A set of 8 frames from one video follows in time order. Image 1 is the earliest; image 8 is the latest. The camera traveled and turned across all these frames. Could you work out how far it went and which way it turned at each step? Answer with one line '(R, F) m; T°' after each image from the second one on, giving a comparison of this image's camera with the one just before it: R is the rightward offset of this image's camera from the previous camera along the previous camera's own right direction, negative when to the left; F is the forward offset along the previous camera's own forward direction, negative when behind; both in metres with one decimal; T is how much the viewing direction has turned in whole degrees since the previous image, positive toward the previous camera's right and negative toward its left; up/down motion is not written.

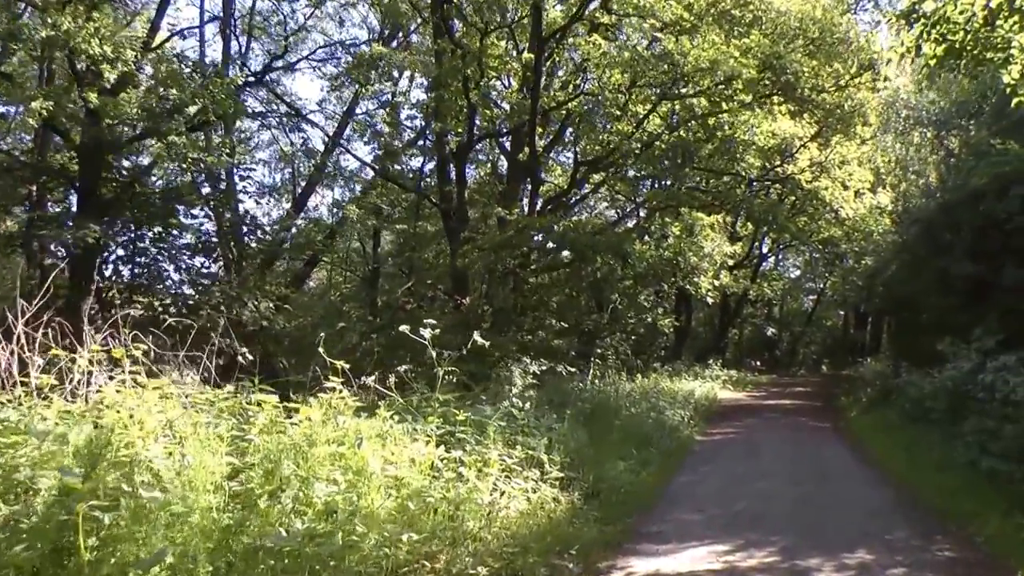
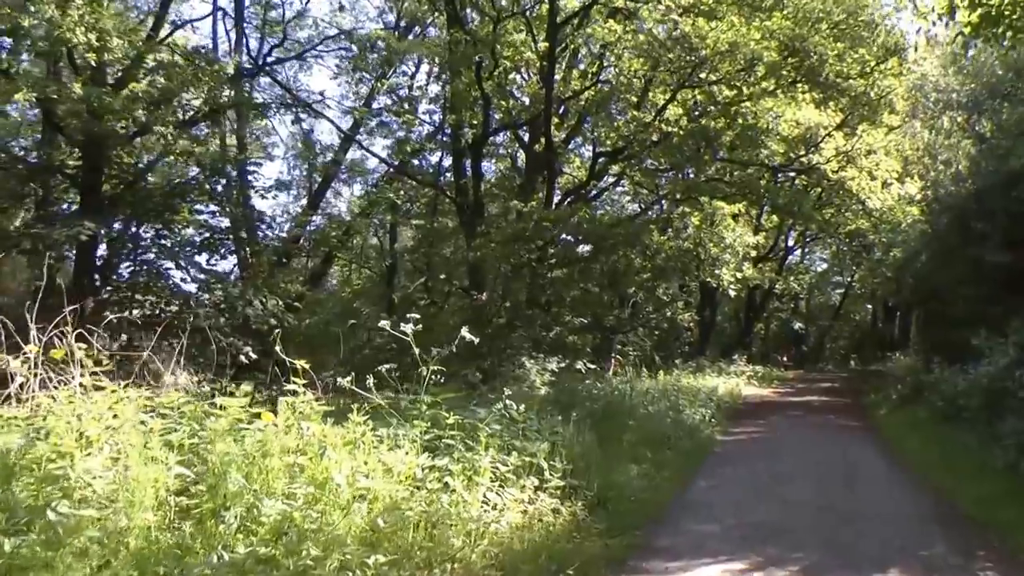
(+0.2, +0.5) m; -2°
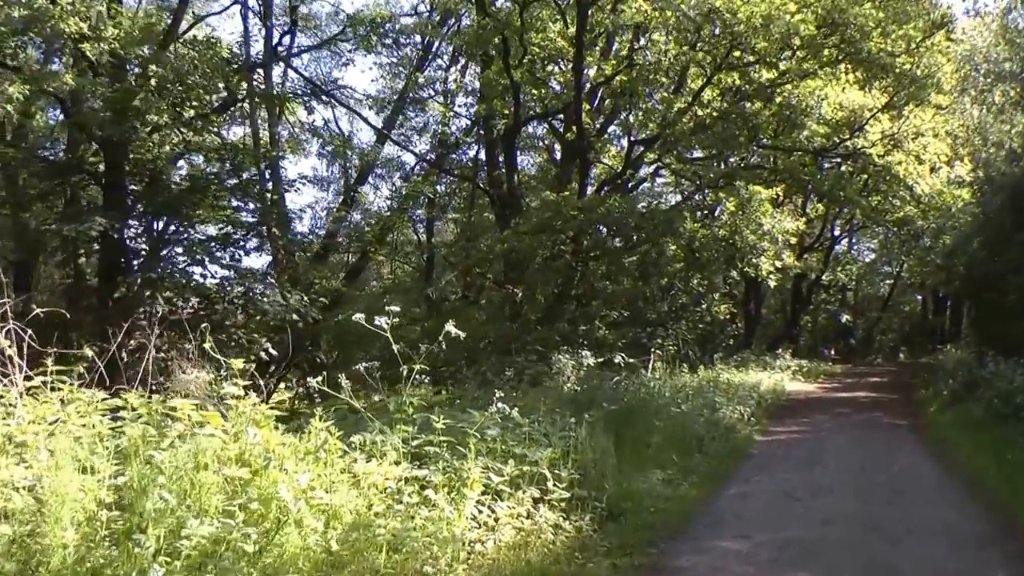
(+0.3, +0.6) m; -3°
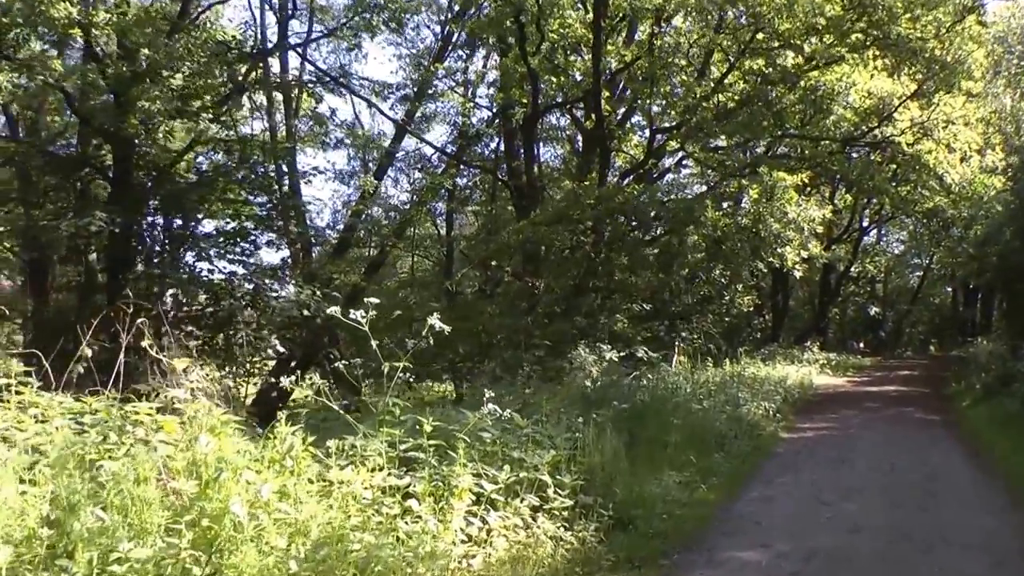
(+0.2, +0.4) m; -2°
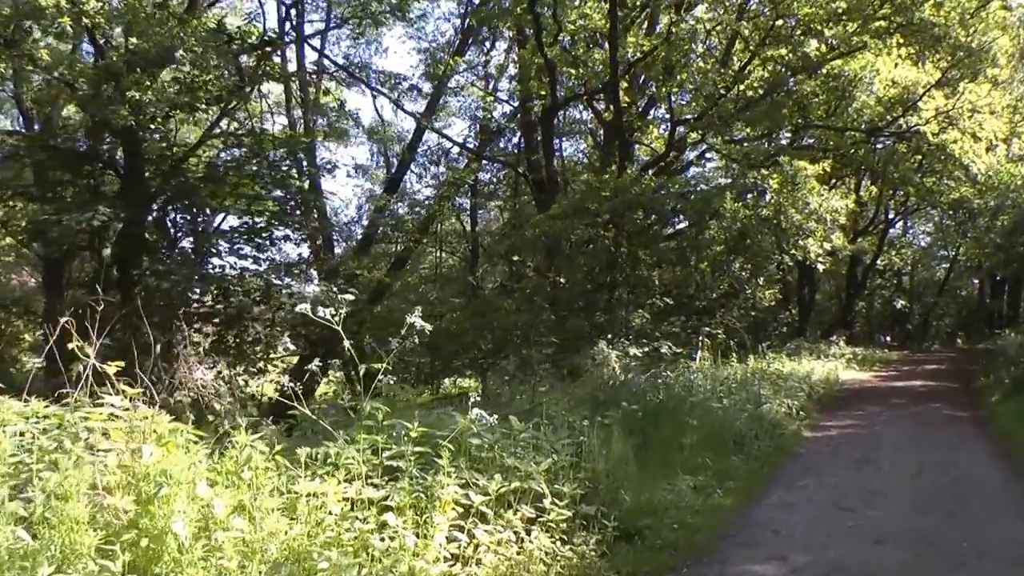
(+0.2, +0.3) m; -2°
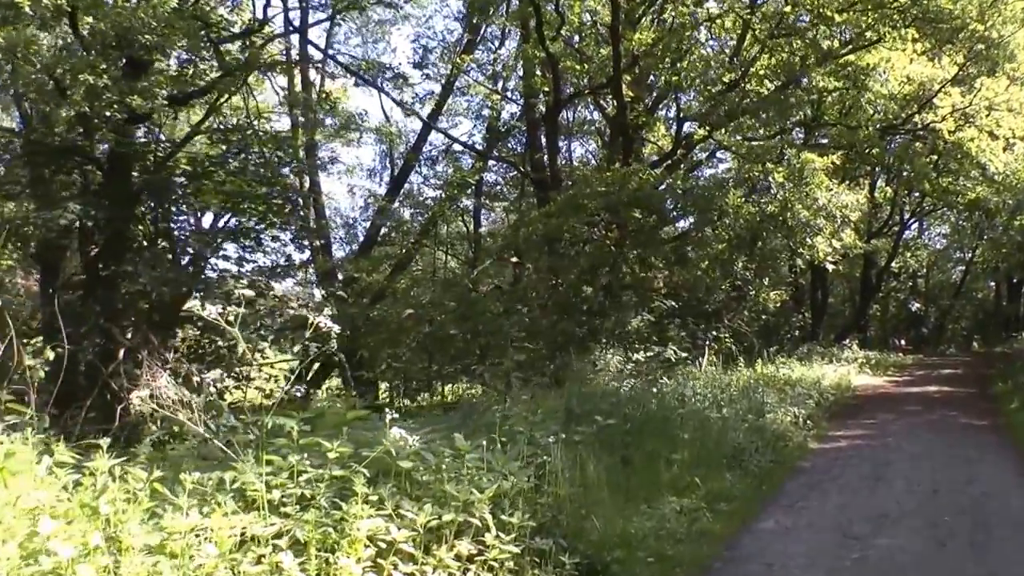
(+0.3, +0.6) m; -1°
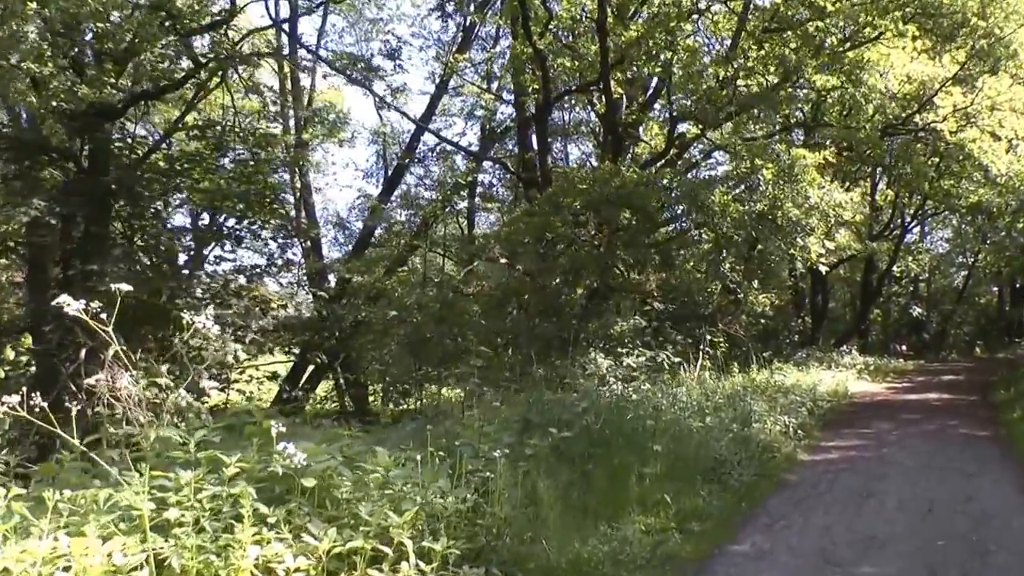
(+0.3, +0.5) m; 0°
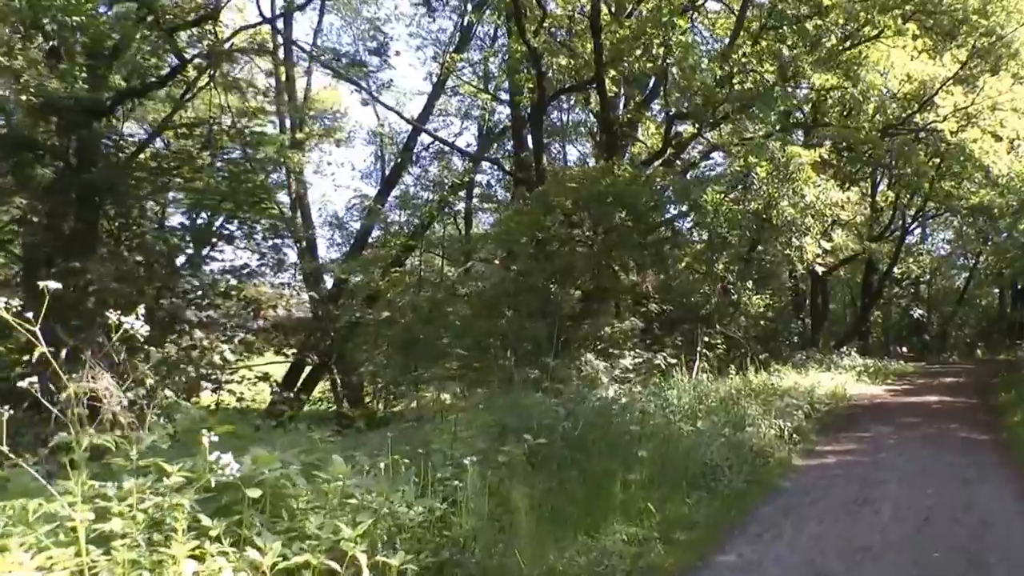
(+0.1, +0.2) m; 0°
